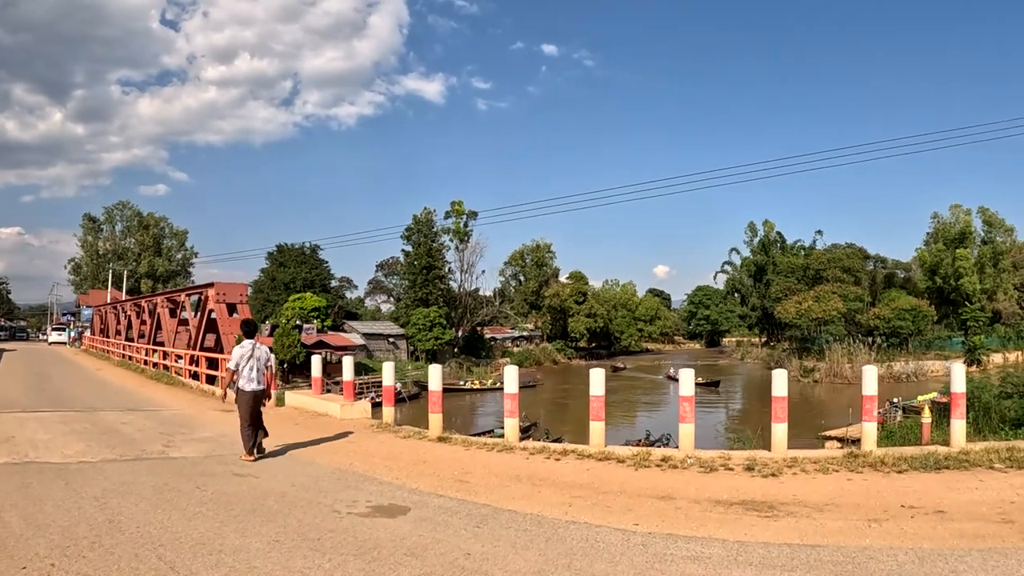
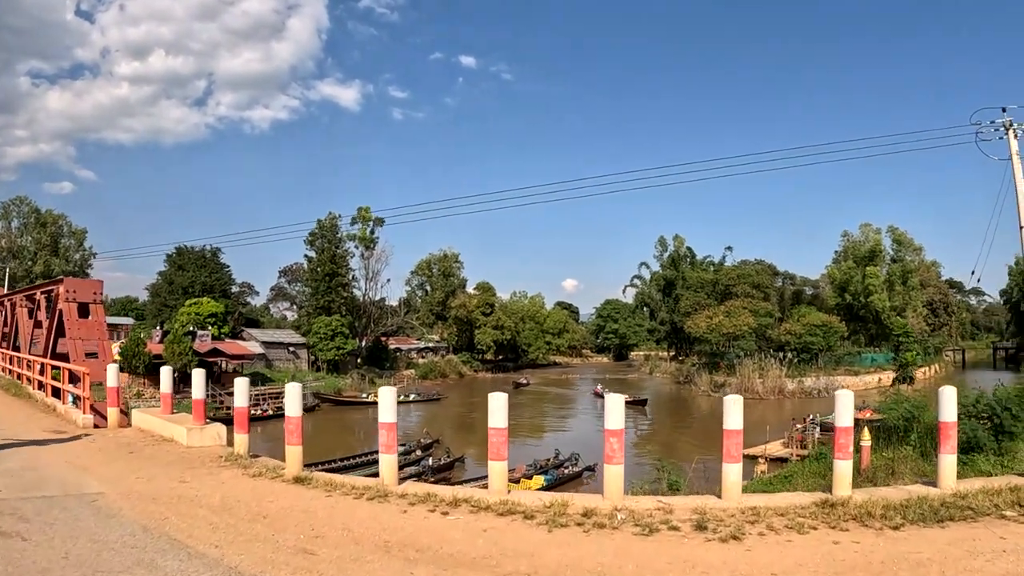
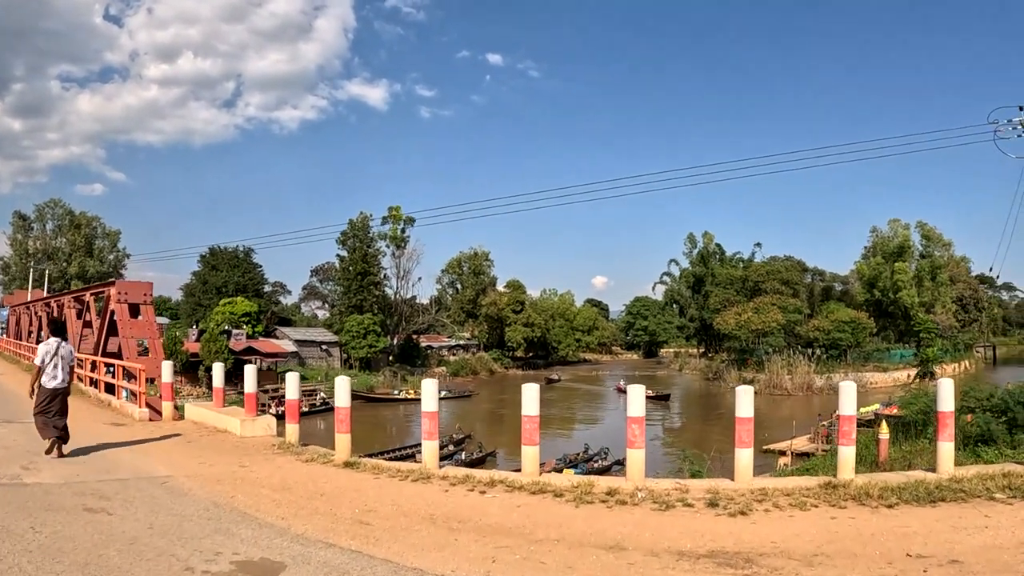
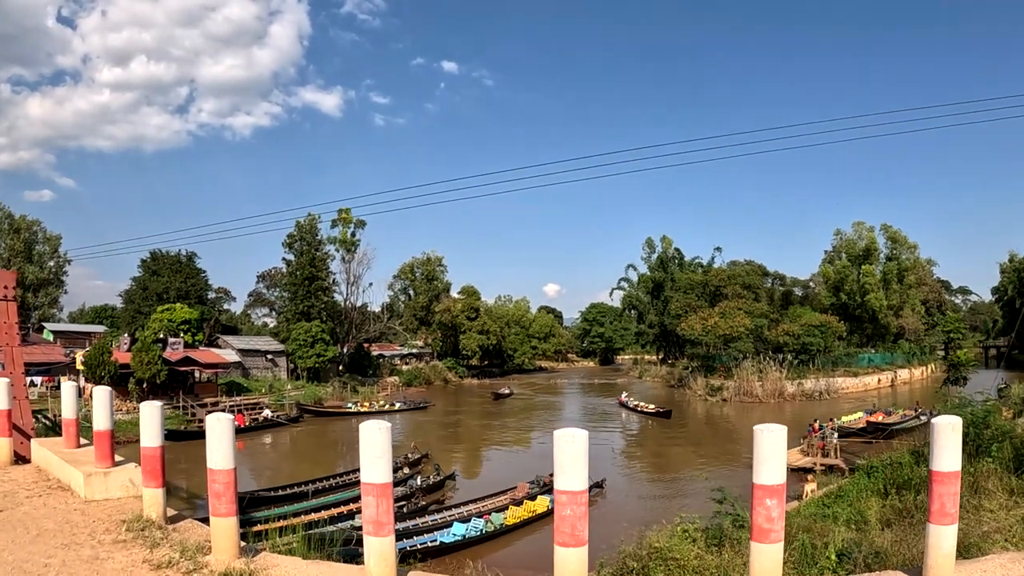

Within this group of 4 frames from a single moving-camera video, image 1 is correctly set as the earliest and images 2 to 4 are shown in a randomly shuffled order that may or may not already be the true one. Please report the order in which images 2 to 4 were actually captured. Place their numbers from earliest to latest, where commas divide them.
3, 2, 4
